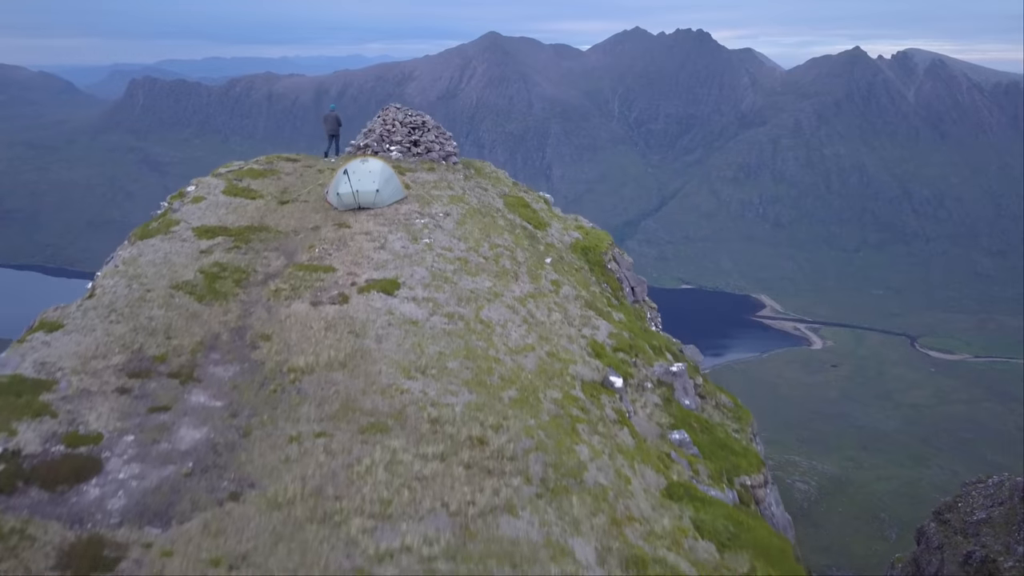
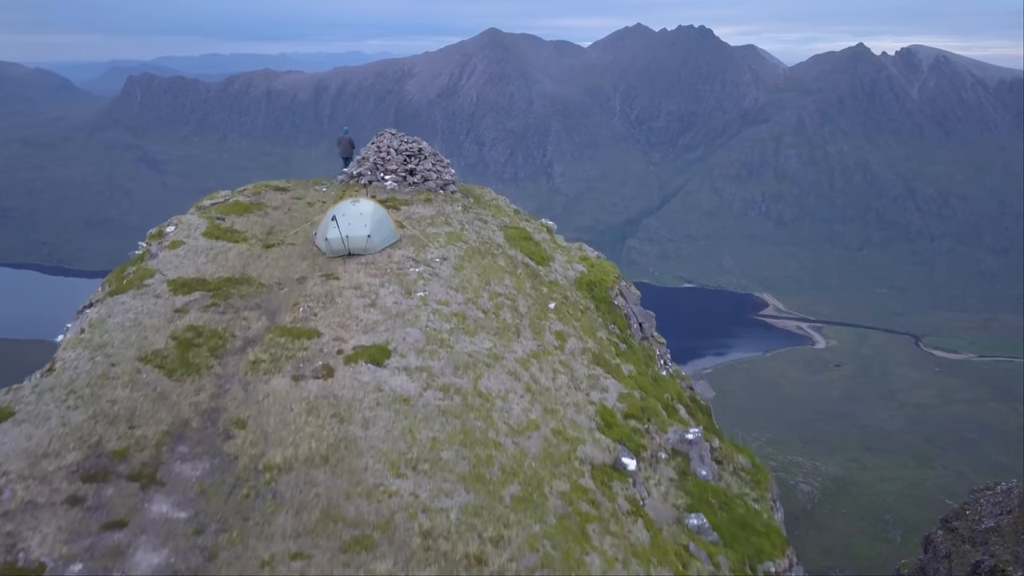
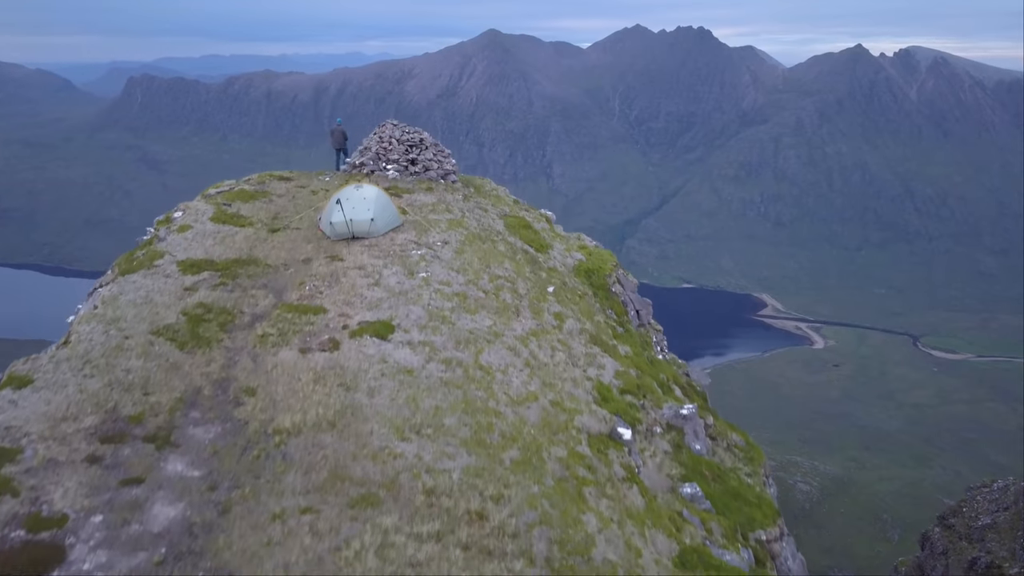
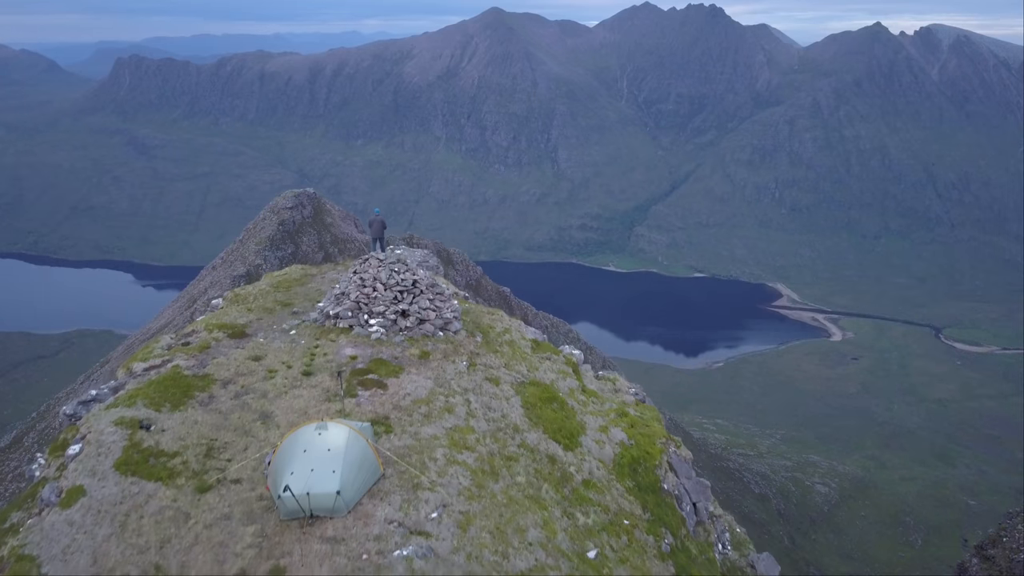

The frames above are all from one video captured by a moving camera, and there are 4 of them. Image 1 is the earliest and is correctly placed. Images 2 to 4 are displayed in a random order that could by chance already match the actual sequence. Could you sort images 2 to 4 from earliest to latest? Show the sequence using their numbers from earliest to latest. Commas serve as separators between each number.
3, 2, 4
